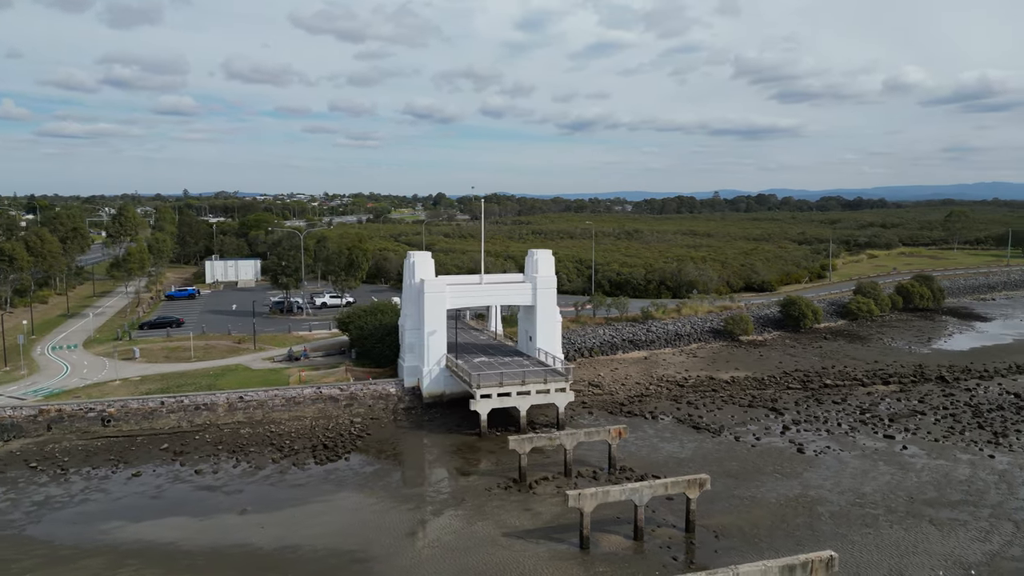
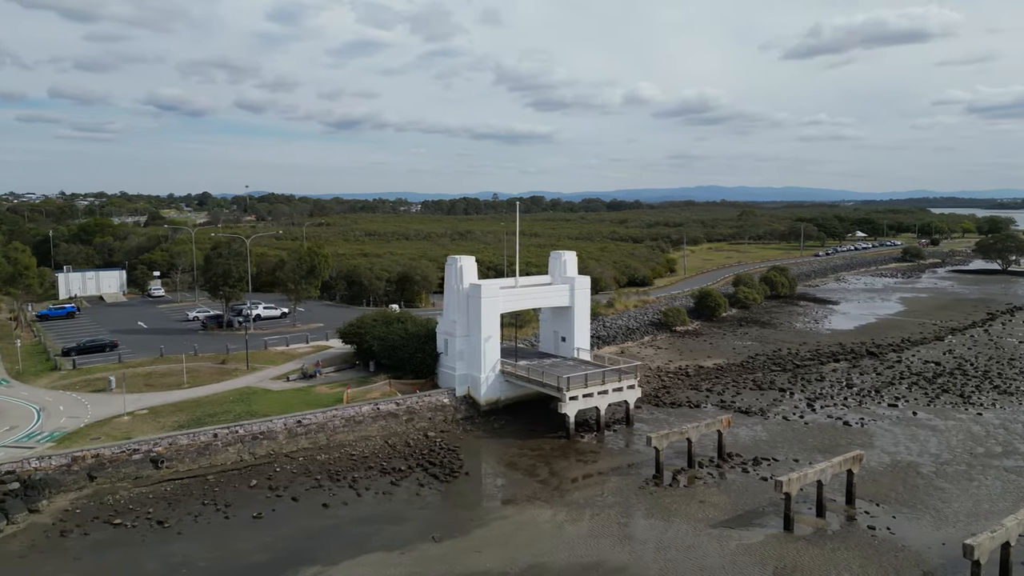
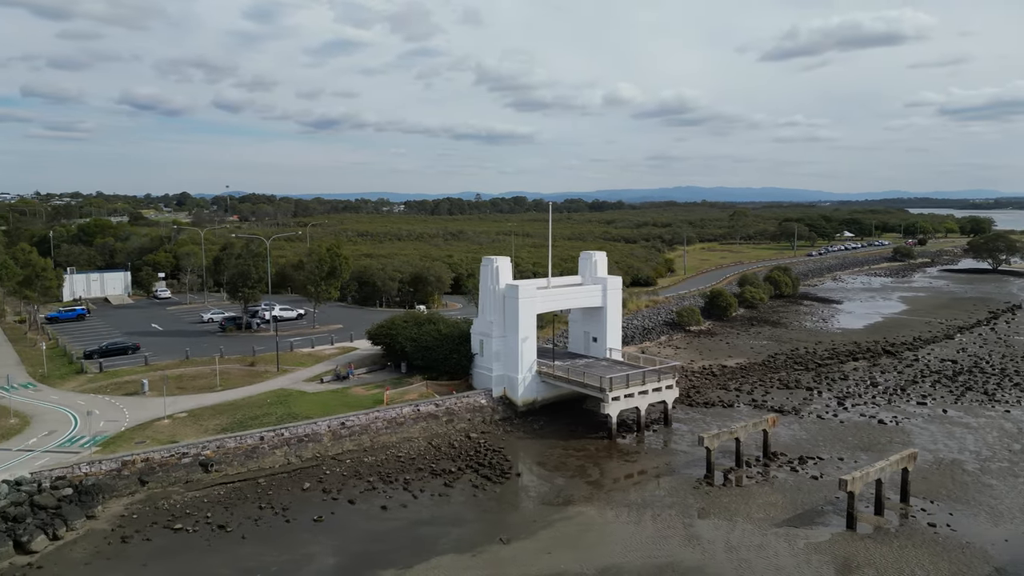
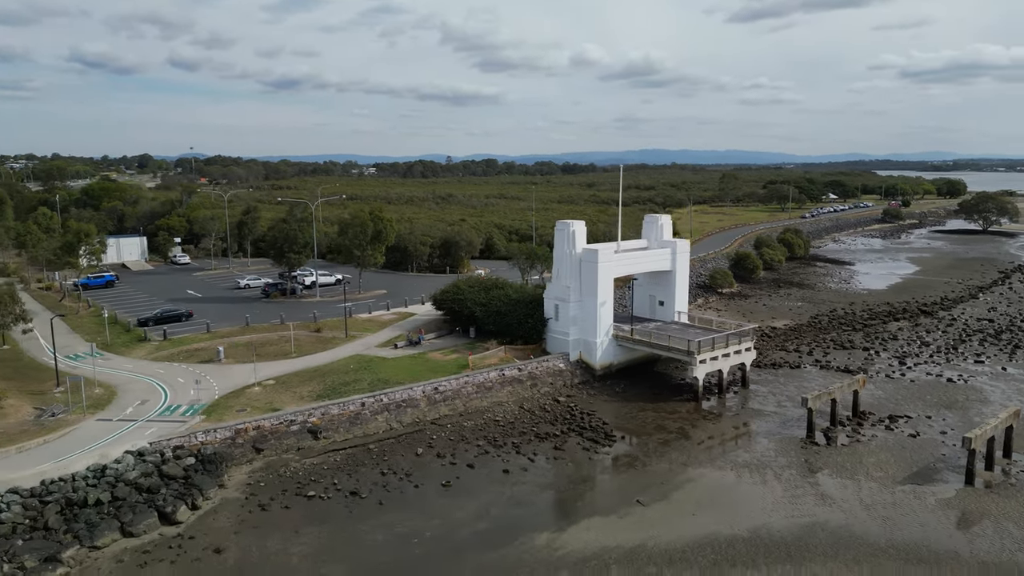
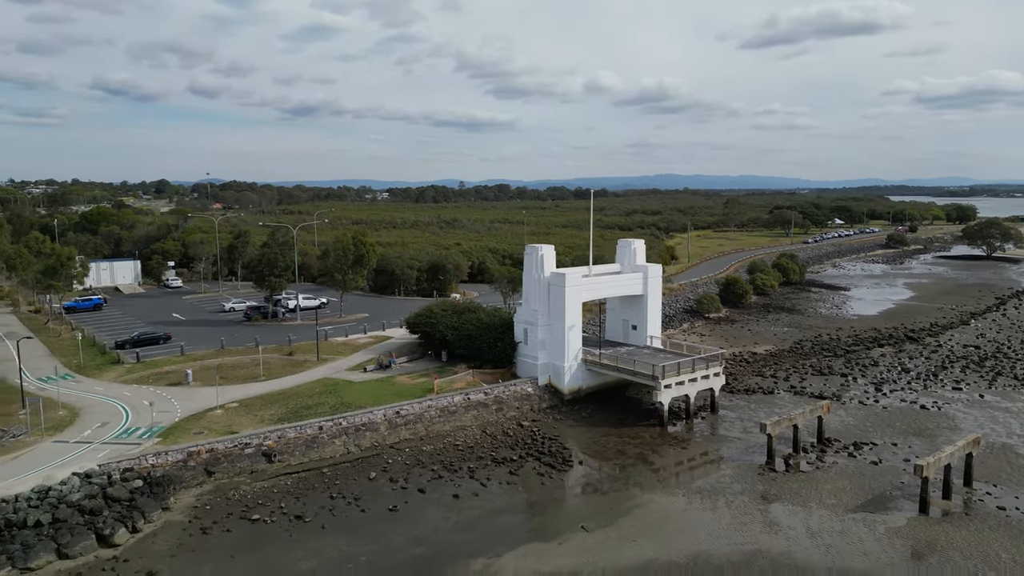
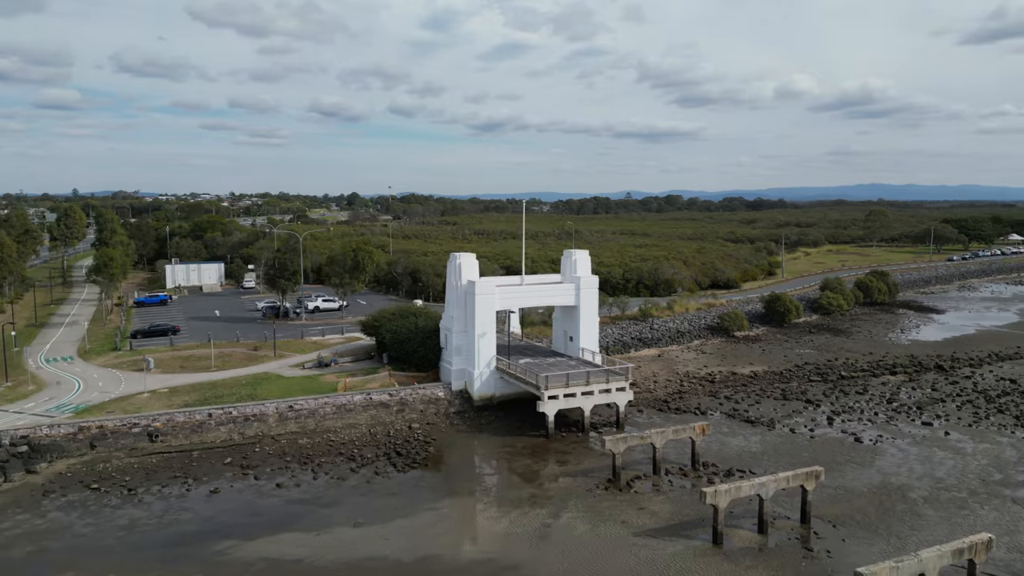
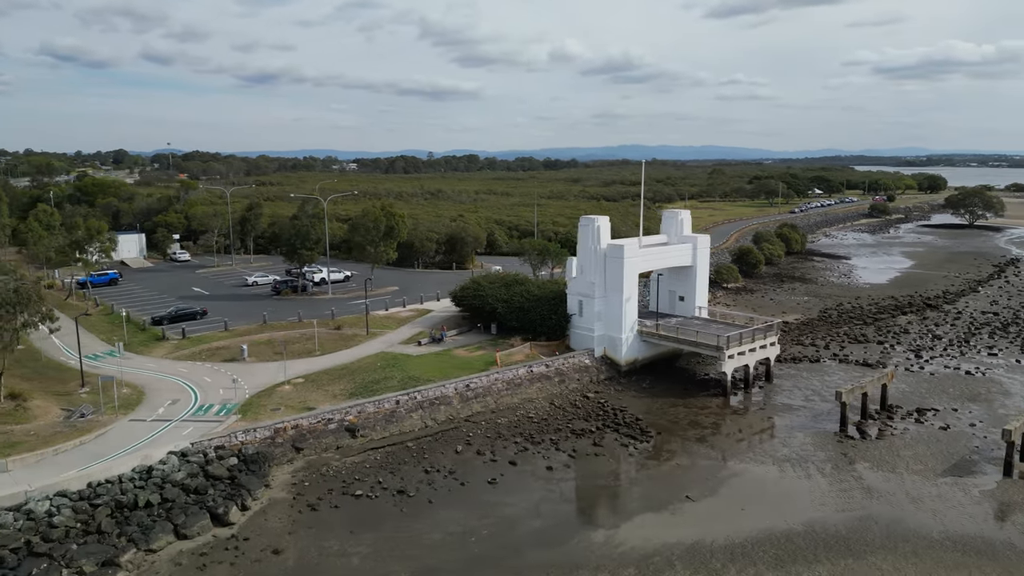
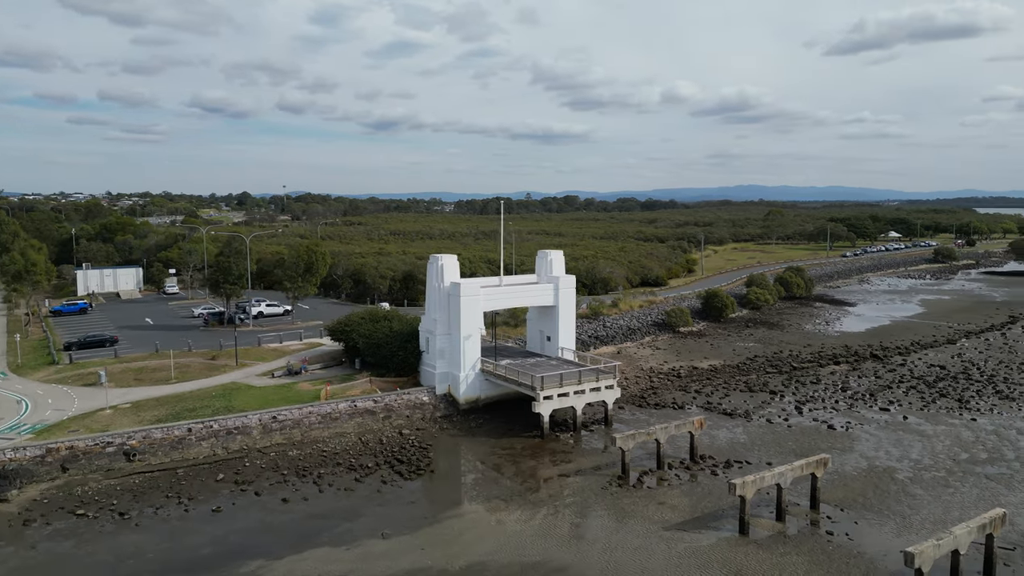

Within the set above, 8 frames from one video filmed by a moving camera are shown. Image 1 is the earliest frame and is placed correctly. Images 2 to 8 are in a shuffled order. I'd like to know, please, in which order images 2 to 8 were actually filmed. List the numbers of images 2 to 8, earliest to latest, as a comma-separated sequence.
6, 8, 2, 3, 5, 4, 7
